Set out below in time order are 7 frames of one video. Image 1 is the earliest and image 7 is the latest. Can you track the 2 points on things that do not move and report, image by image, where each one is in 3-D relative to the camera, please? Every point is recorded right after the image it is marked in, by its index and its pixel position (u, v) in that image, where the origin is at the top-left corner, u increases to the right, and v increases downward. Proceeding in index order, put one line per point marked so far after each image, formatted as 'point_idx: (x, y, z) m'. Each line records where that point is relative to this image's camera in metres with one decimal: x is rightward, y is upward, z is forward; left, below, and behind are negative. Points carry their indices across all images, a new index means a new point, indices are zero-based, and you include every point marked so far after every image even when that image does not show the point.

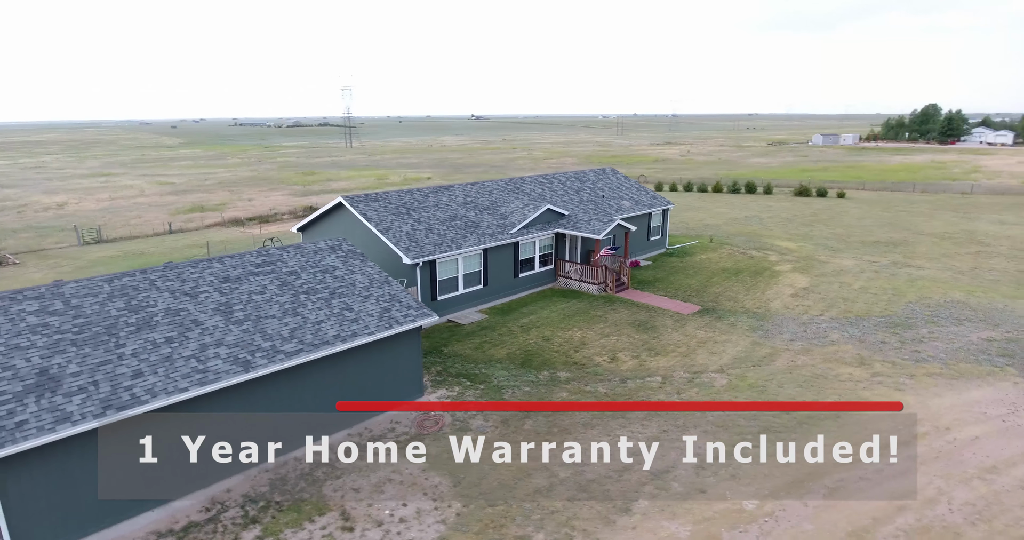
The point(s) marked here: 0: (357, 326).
0: (-3.0, -1.1, +11.9) m
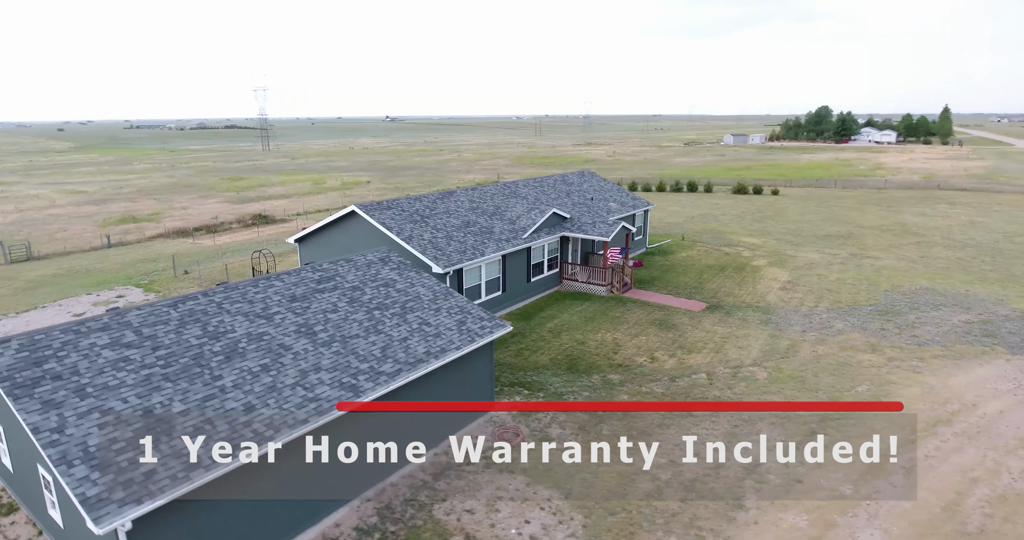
0: (-1.3, -1.4, +11.5) m
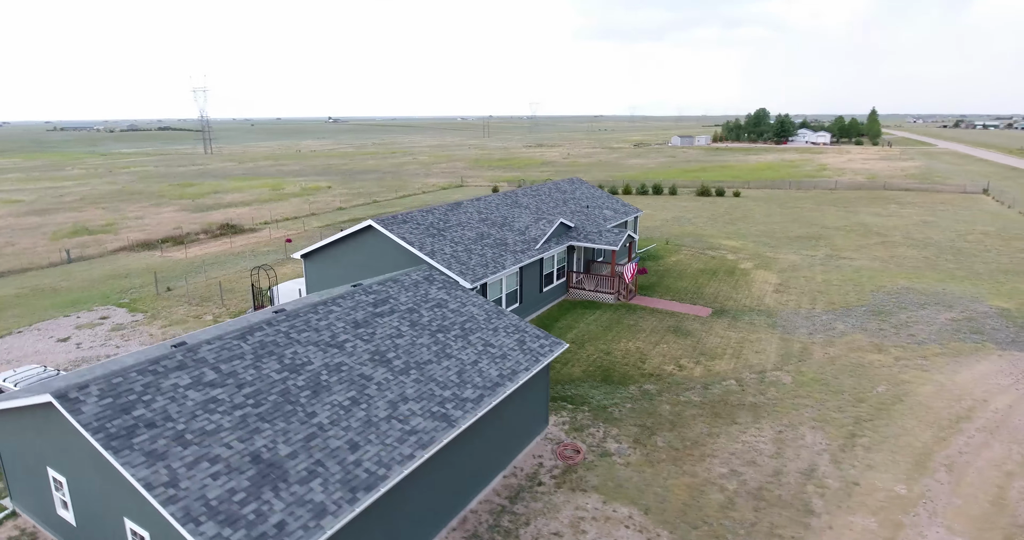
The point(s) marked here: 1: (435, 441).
0: (0.0, -1.8, +11.4) m
1: (-1.1, -2.5, +8.8) m
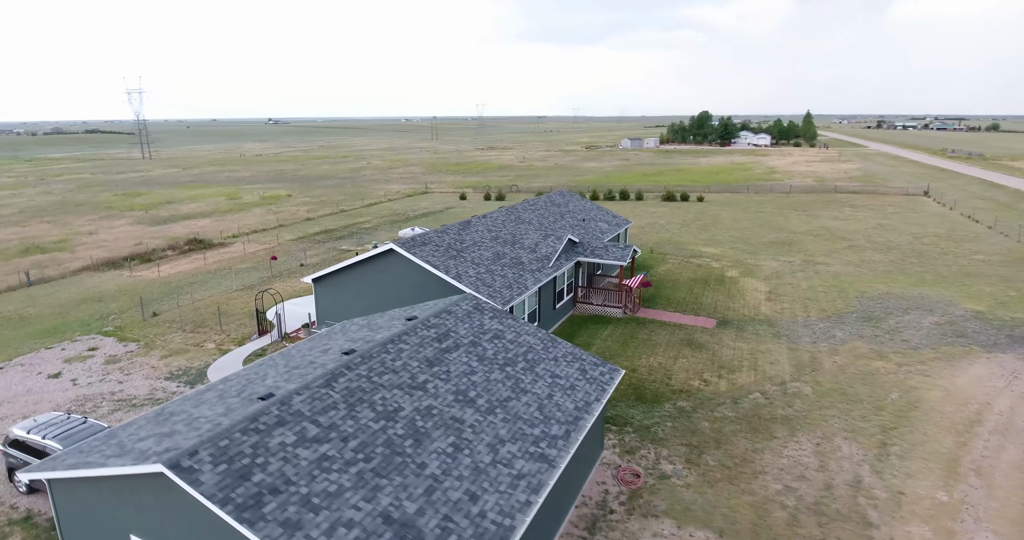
0: (+1.3, -2.4, +11.5) m
1: (+0.5, -3.2, +8.8) m
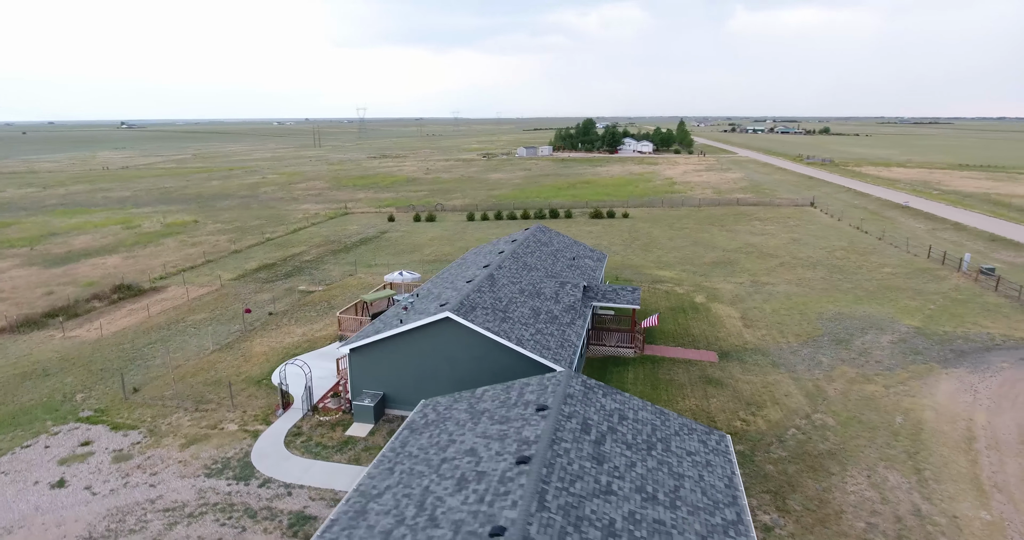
0: (+4.2, -4.1, +12.2) m
1: (+4.0, -4.9, +9.4) m
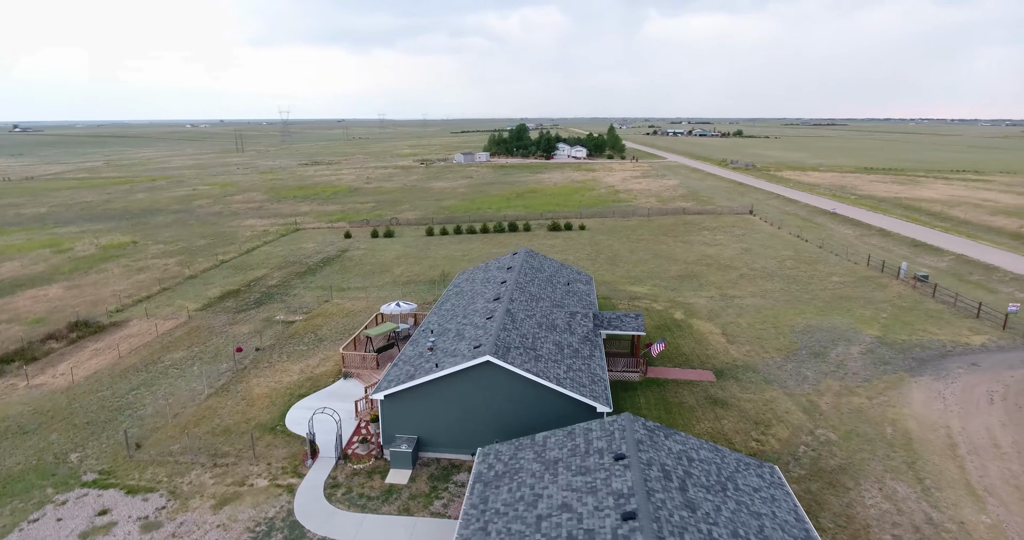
0: (+6.0, -5.2, +13.2) m
1: (+6.1, -6.0, +10.4) m
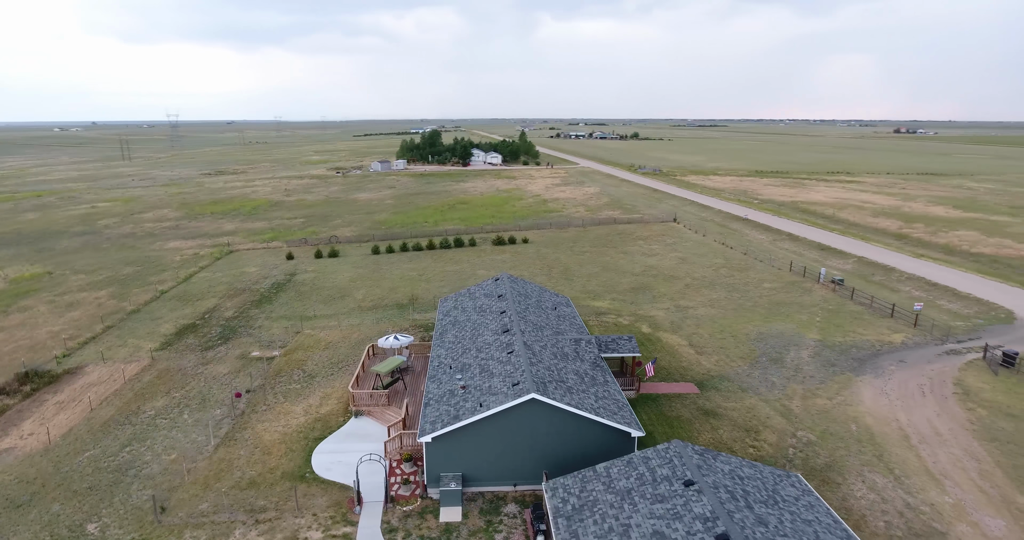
0: (+8.0, -6.2, +15.5) m
1: (+8.6, -7.0, +12.7) m
